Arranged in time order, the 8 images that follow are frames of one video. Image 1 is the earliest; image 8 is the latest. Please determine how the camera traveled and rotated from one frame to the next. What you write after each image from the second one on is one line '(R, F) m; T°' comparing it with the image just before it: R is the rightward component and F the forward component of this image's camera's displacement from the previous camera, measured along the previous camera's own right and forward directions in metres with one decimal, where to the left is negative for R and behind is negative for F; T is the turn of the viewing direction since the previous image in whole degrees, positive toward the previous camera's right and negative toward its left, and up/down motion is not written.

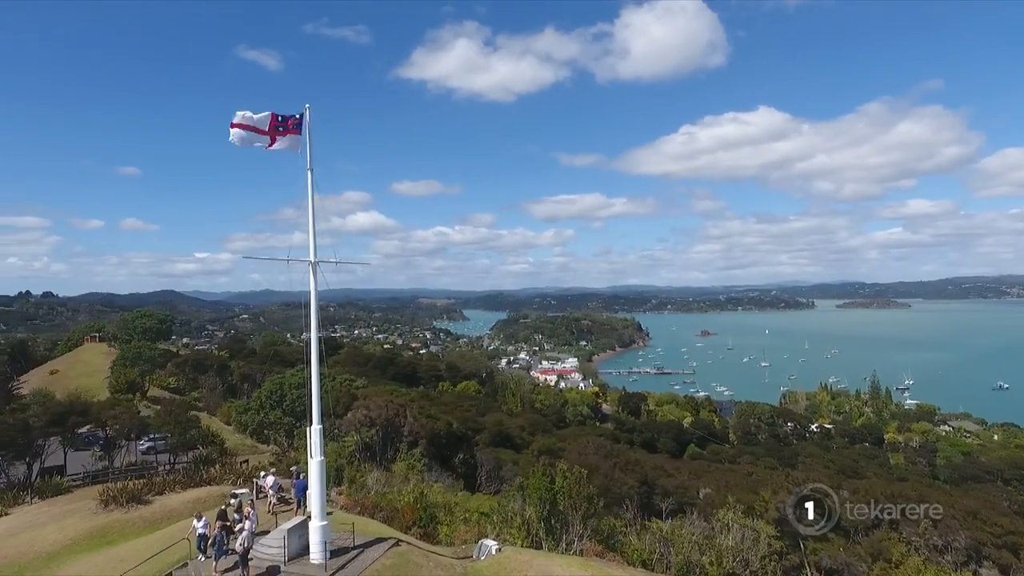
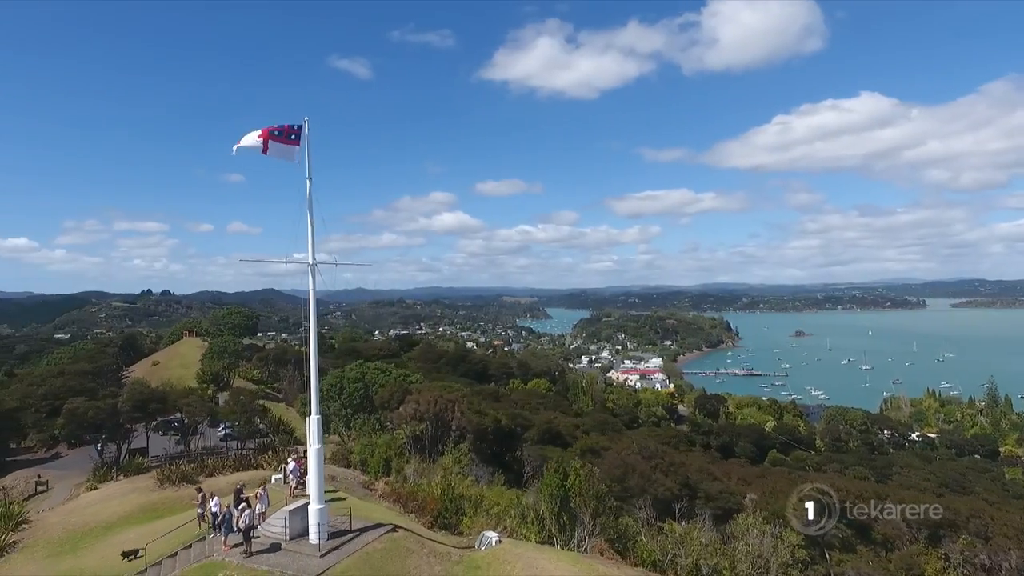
(+2.4, -0.3) m; -8°
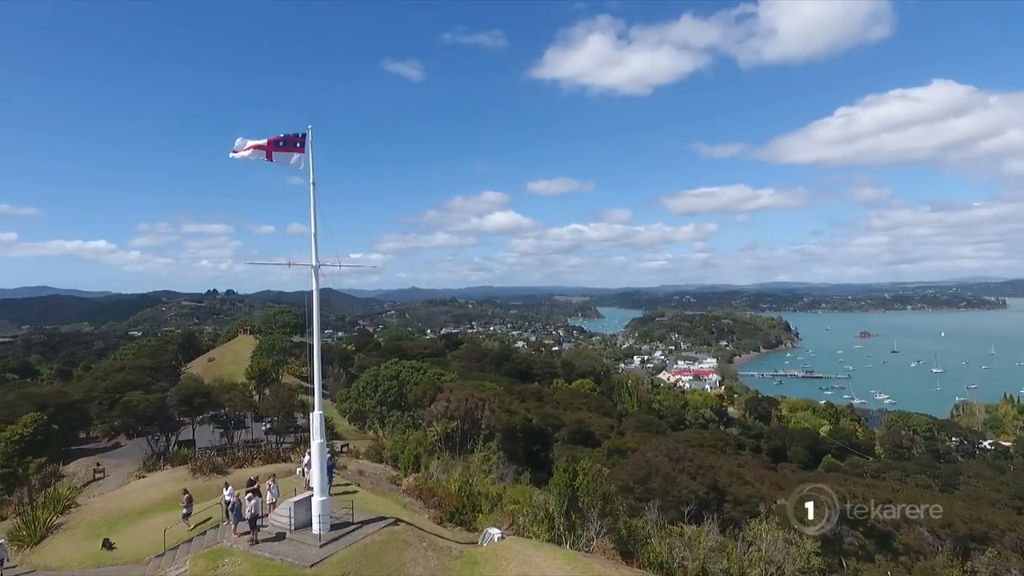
(+1.5, -0.2) m; -5°
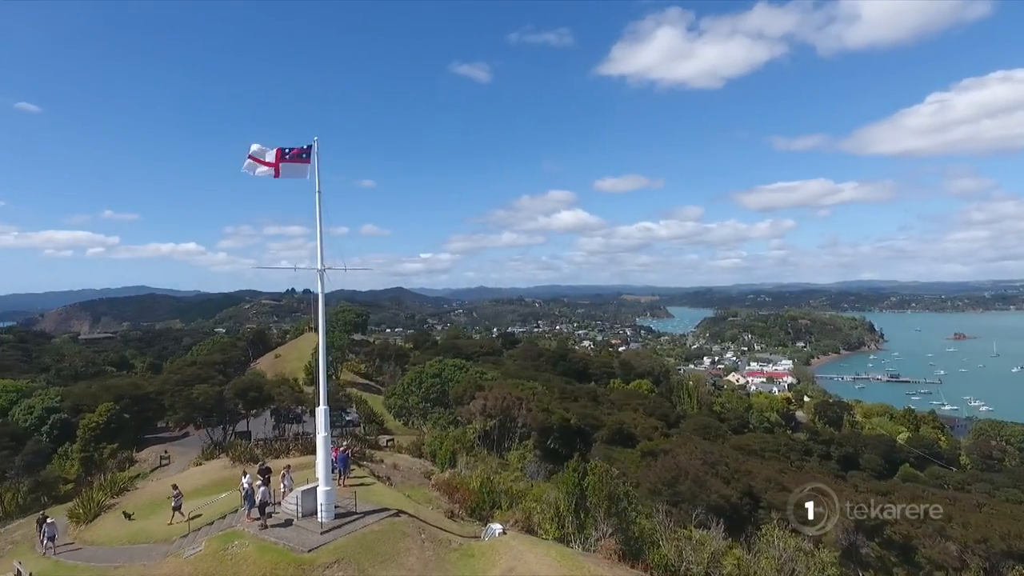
(+2.0, -0.3) m; -6°
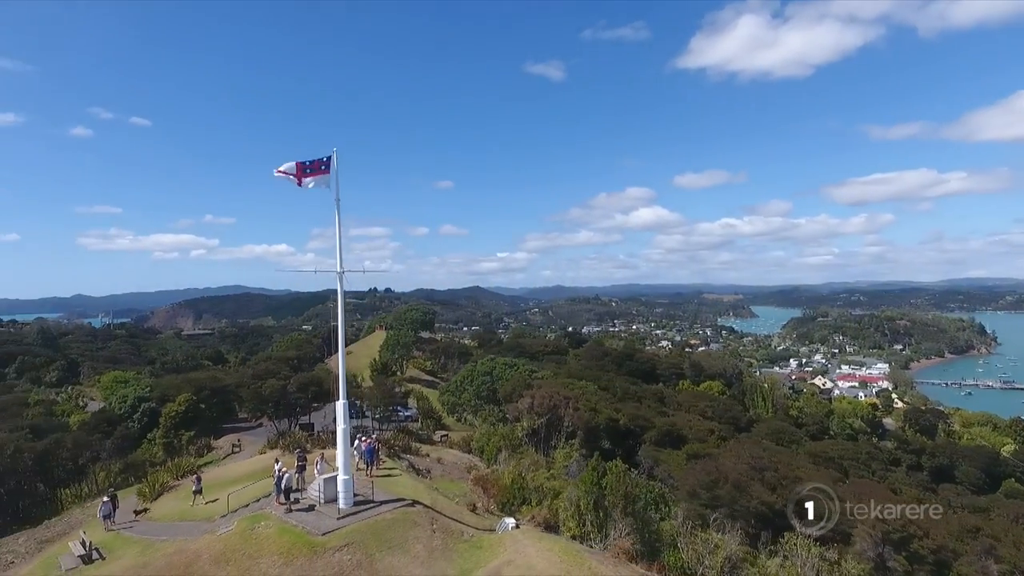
(+2.0, -0.4) m; -7°
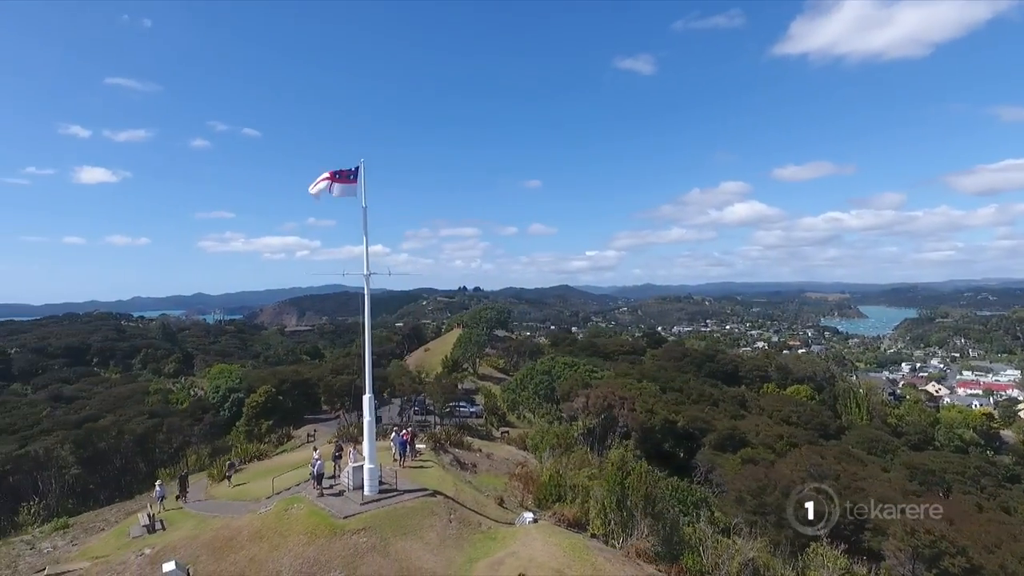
(+2.3, -0.4) m; -8°
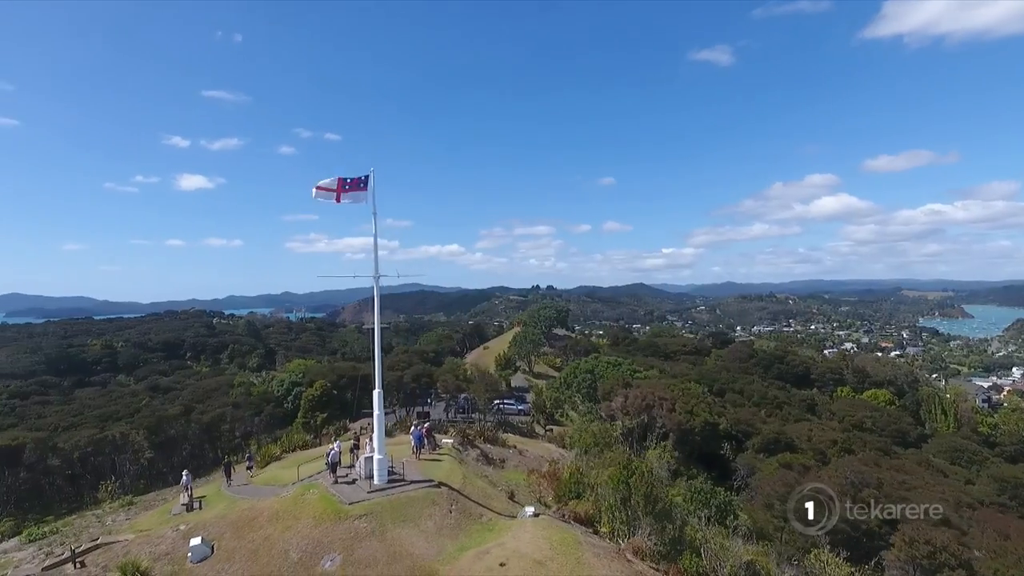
(+2.4, -0.6) m; -7°
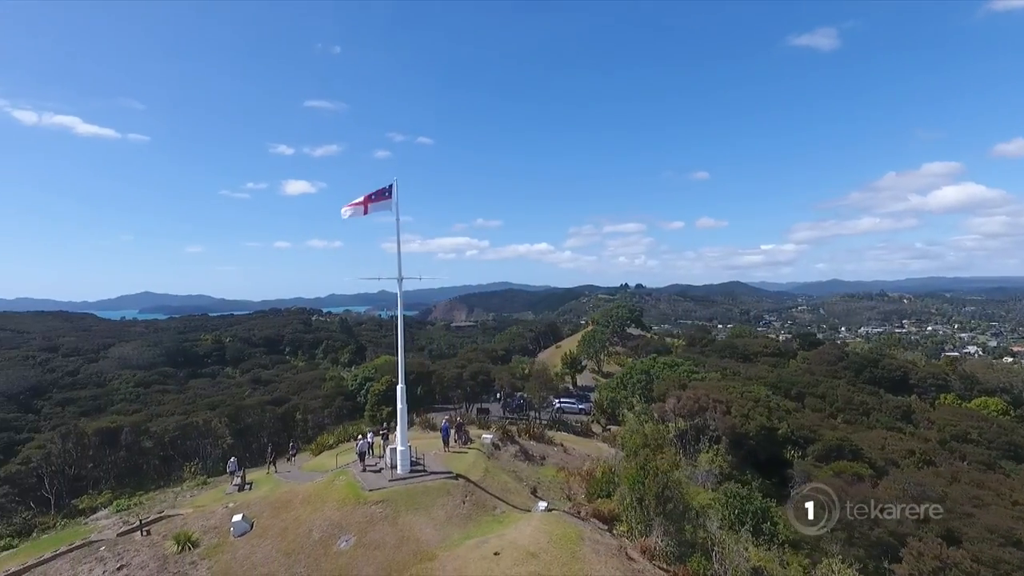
(+2.6, -0.6) m; -8°
